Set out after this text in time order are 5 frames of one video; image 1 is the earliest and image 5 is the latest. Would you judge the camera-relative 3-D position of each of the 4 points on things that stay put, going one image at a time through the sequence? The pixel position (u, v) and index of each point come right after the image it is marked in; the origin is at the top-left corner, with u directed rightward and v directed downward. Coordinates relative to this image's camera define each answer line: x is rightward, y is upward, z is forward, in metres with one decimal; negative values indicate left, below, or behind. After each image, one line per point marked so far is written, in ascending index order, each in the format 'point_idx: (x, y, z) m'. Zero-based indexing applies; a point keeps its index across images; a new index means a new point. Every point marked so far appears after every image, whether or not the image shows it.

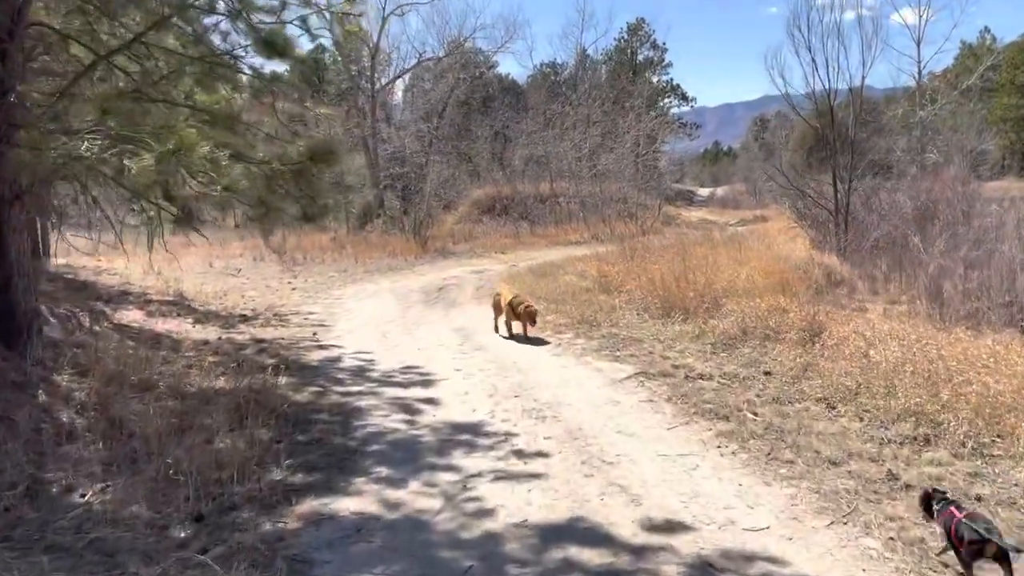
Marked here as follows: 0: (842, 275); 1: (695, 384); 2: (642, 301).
0: (+5.0, +0.2, +12.8) m
1: (+1.3, -0.7, +5.9) m
2: (+1.5, -0.1, +9.5) m
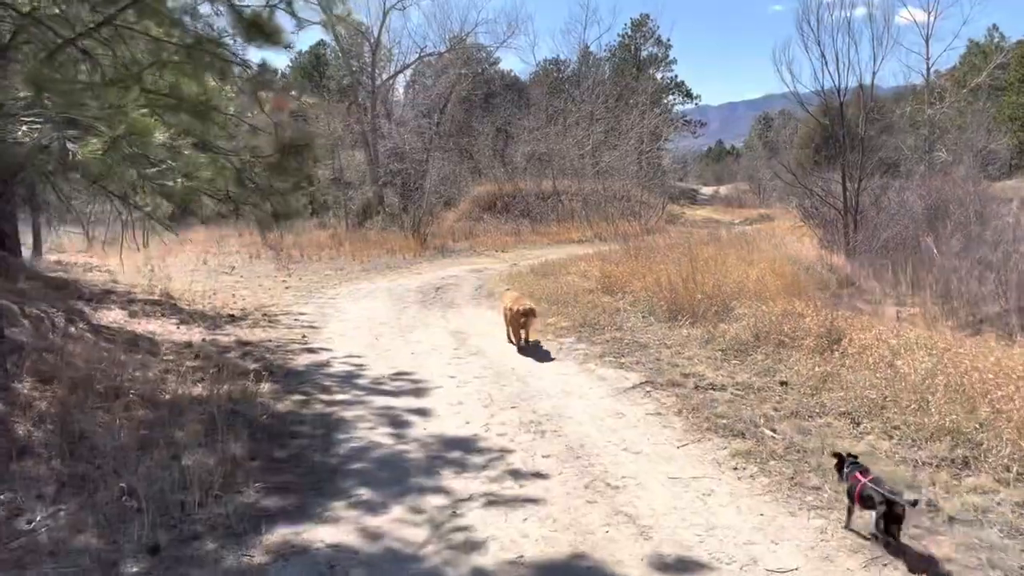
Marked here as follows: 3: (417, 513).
0: (+5.0, +0.2, +12.3) m
1: (+1.3, -0.7, +5.5) m
2: (+1.5, -0.2, +9.0) m
3: (-0.4, -1.0, +3.8) m
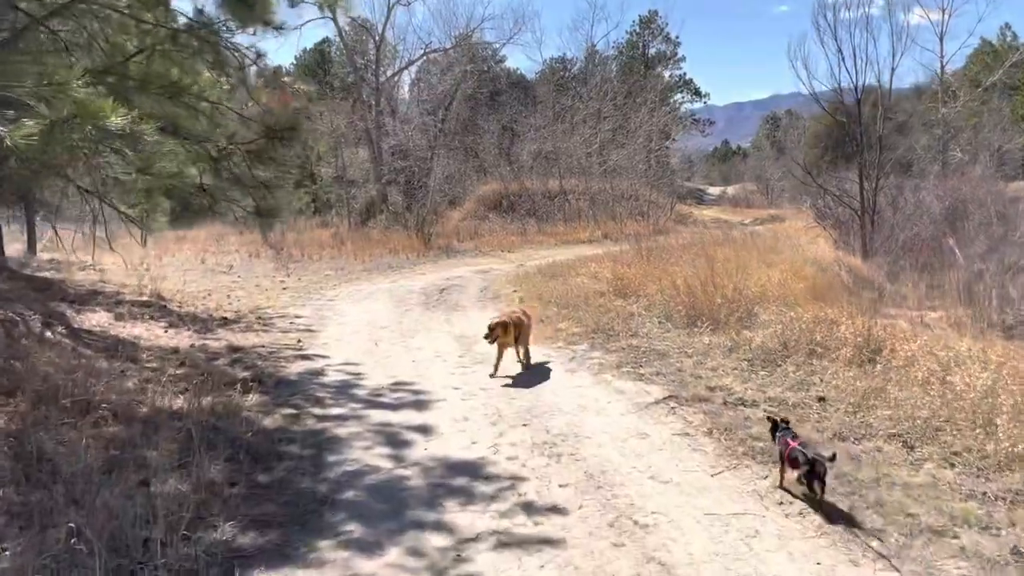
0: (+5.1, +0.1, +11.8) m
1: (+1.3, -0.7, +4.9) m
2: (+1.6, -0.2, +8.5) m
3: (-0.4, -1.0, +3.3) m
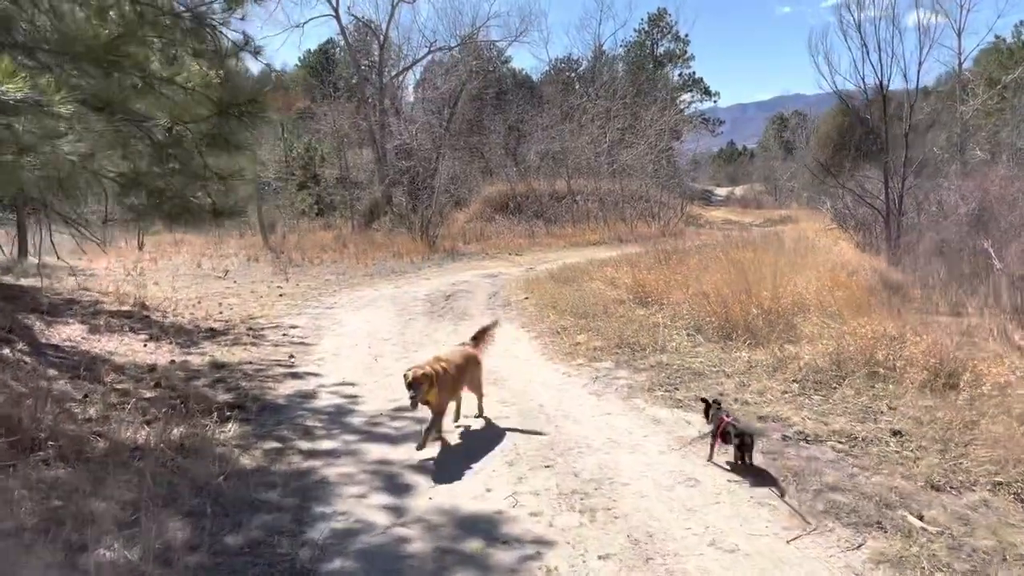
0: (+5.3, 0.0, +11.0) m
1: (+1.4, -0.8, +4.2) m
2: (+1.7, -0.3, +7.7) m
3: (-0.3, -1.1, +2.5) m
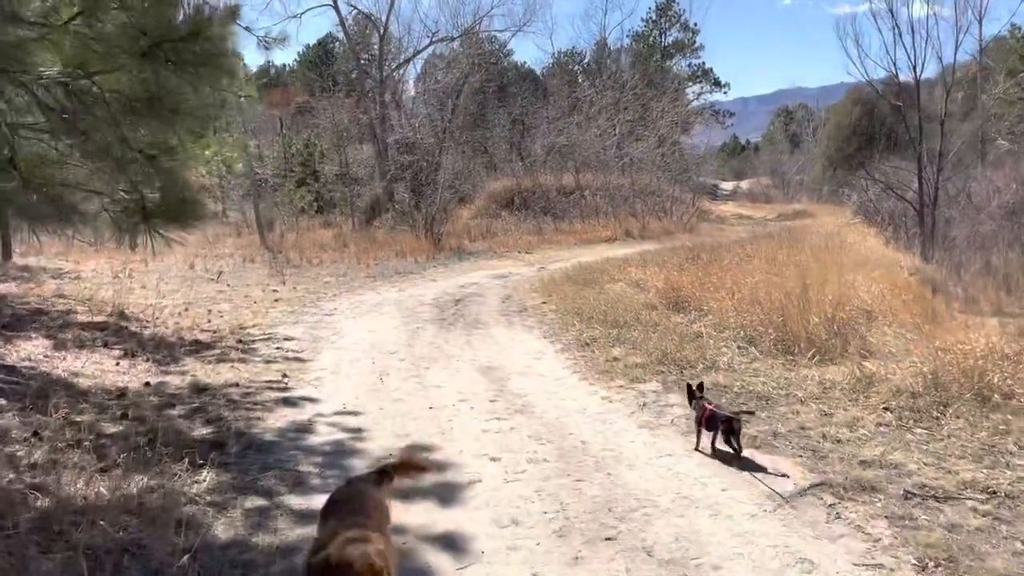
0: (+5.5, 0.0, +10.0) m
1: (+1.6, -0.9, +3.2) m
2: (+1.9, -0.3, +6.8) m
3: (-0.1, -1.2, +1.5) m
